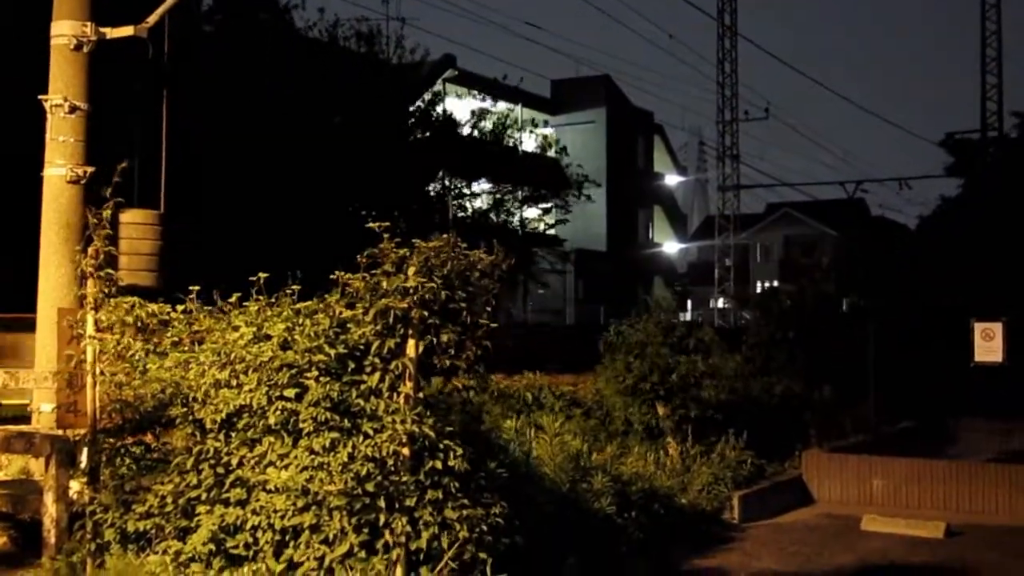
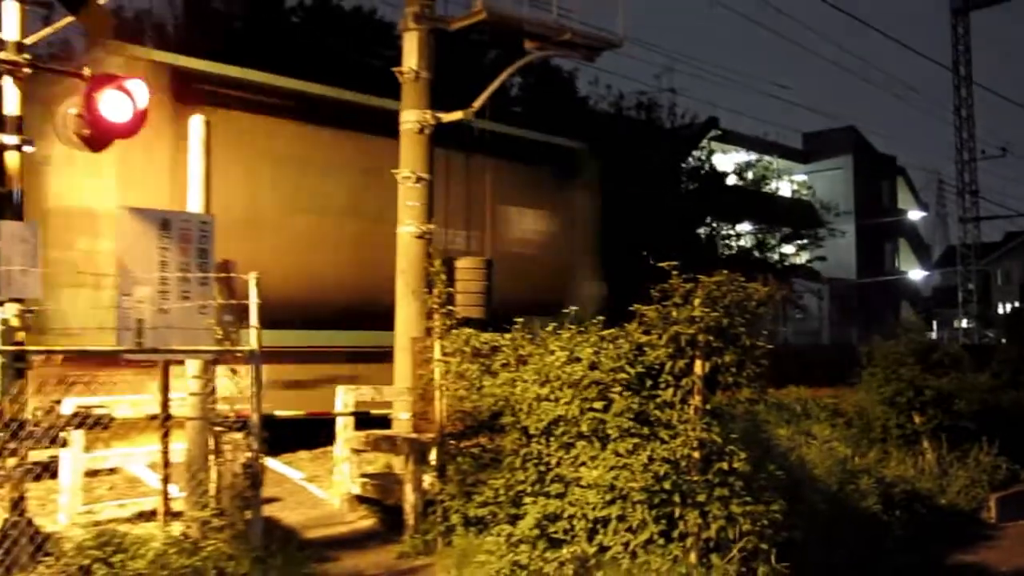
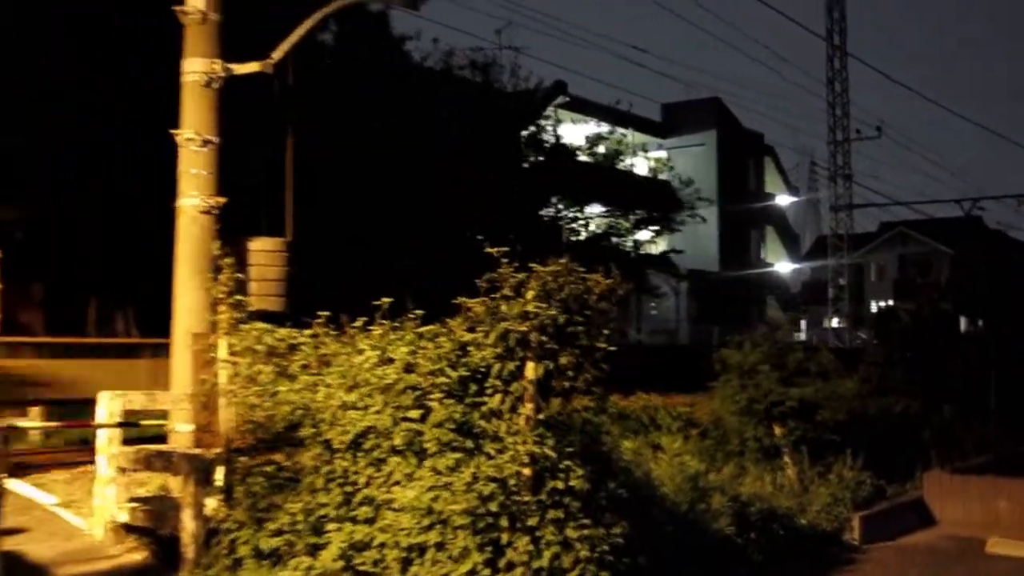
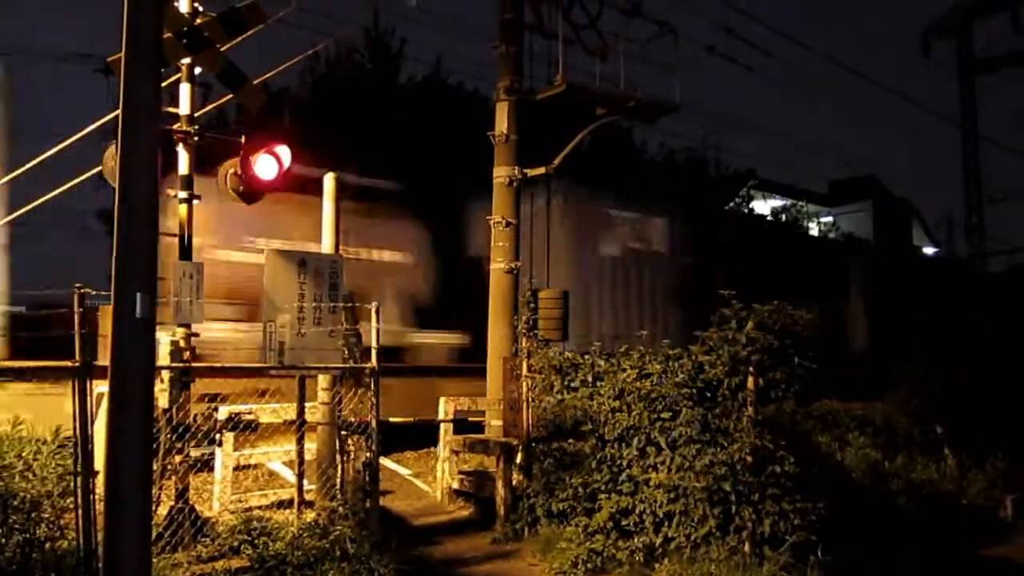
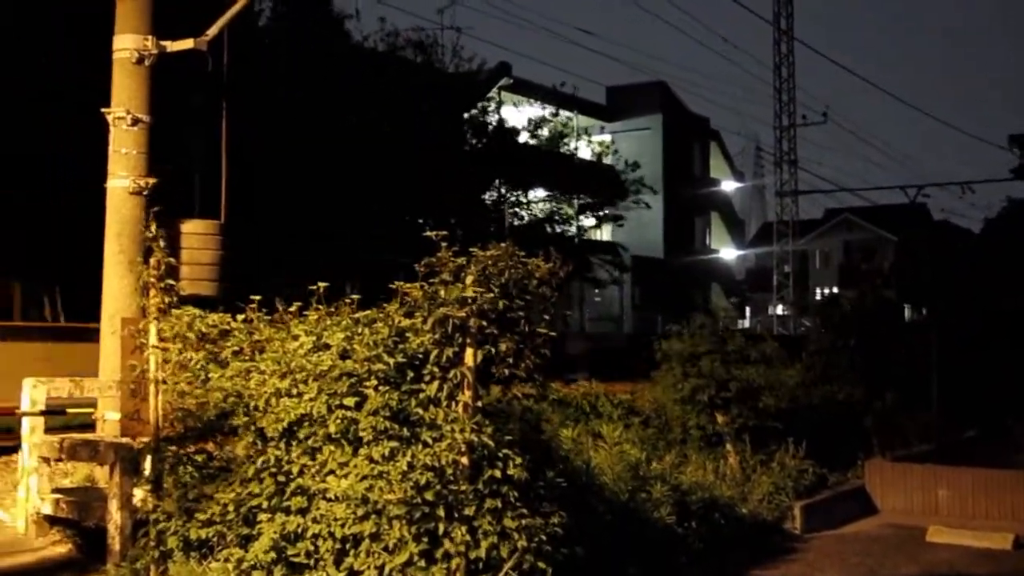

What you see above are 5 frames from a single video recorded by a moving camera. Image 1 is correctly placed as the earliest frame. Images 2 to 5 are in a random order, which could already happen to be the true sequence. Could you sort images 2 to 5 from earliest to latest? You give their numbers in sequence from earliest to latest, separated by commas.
5, 3, 2, 4
